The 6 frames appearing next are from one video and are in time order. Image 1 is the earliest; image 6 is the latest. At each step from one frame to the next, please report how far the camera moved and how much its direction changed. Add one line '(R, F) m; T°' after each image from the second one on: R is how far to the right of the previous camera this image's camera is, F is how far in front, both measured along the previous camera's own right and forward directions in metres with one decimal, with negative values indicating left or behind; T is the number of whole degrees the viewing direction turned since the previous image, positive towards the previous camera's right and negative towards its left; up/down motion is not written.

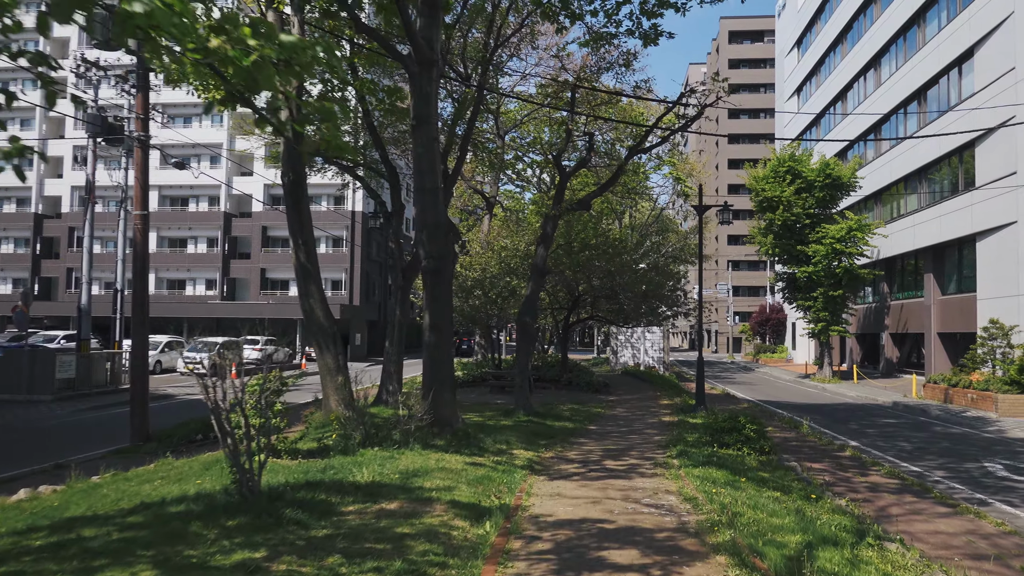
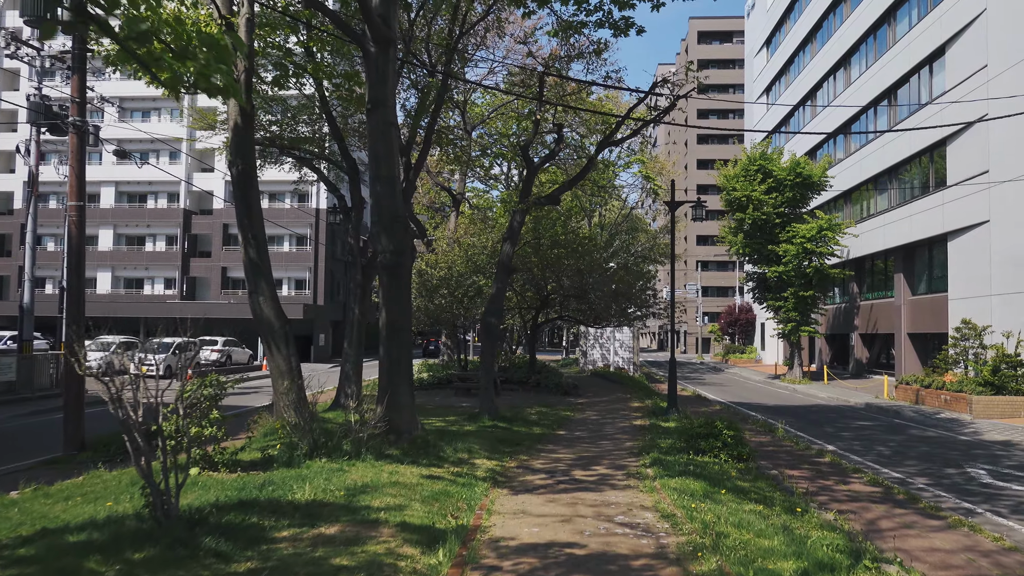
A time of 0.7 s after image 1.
(+0.1, +0.7) m; +2°
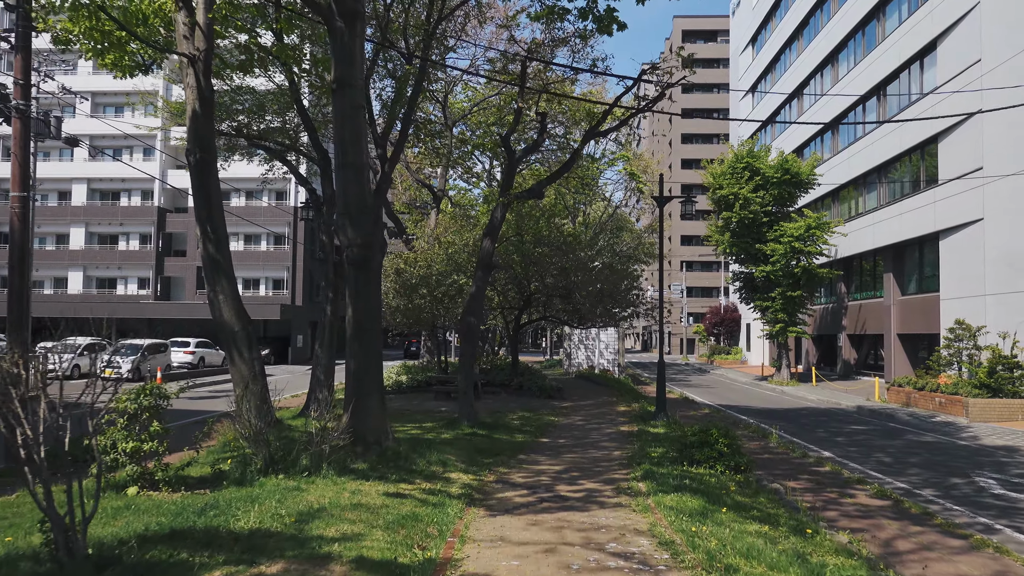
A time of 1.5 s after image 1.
(+0.1, +0.8) m; +1°
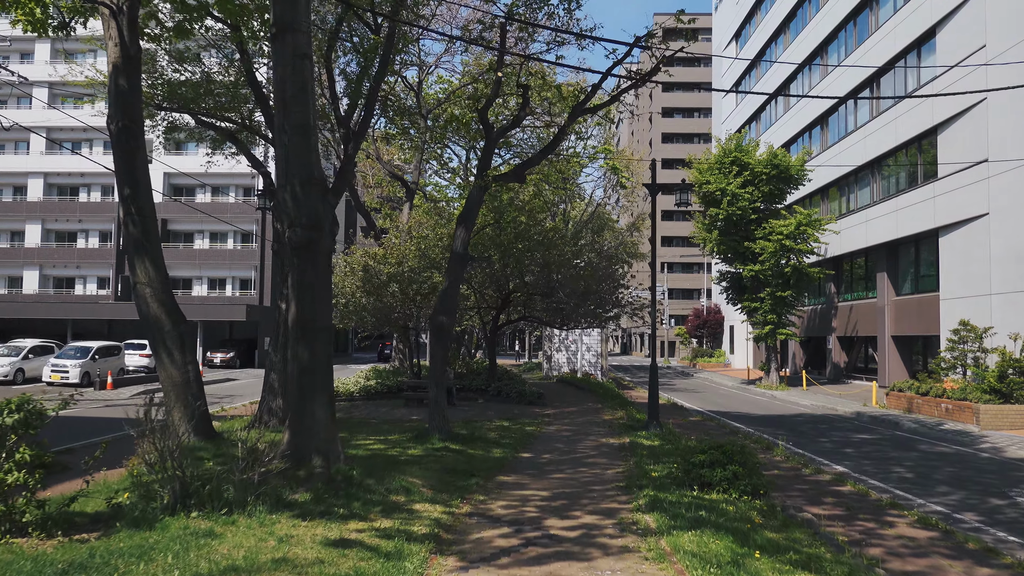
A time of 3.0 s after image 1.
(0.0, +1.5) m; +2°
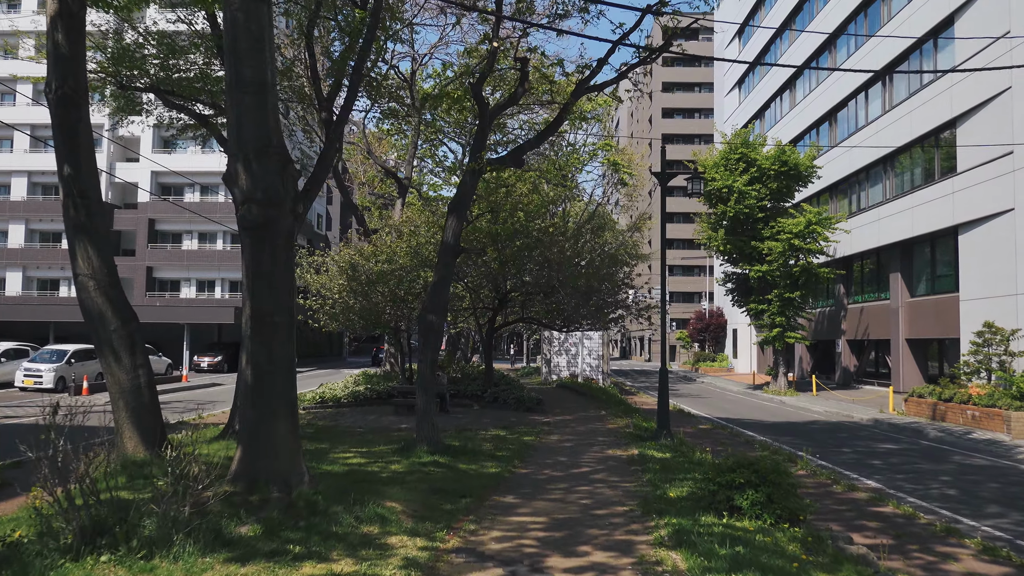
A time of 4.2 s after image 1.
(0.0, +1.2) m; 0°
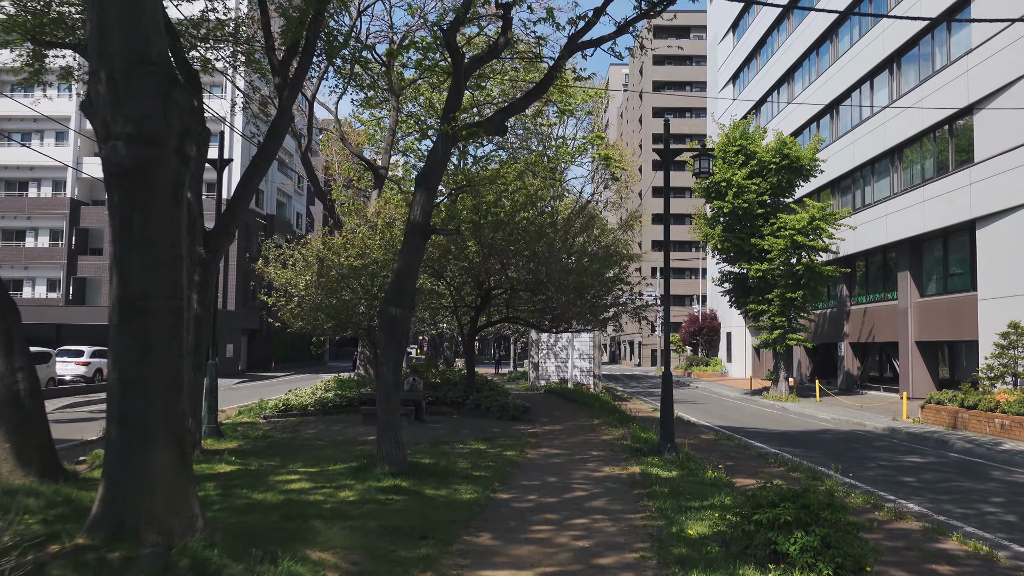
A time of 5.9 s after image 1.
(+0.1, +1.7) m; +1°
